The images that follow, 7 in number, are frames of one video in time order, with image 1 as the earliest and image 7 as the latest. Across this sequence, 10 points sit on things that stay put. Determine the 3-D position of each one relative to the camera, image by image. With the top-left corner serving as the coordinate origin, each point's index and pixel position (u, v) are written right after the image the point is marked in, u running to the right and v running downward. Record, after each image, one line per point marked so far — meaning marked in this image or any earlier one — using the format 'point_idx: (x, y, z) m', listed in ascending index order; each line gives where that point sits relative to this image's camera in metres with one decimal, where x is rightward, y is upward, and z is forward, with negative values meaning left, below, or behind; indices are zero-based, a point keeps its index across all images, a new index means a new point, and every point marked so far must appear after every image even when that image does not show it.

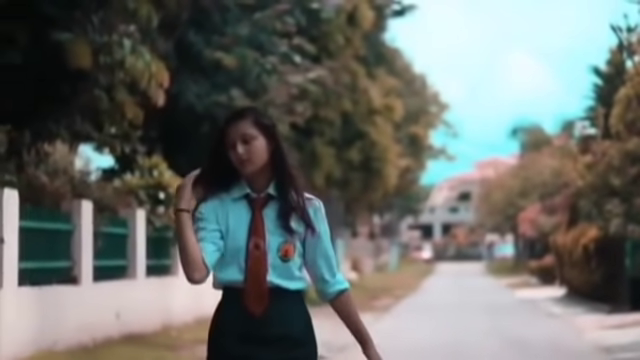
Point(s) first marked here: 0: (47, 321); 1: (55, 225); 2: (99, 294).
0: (-2.9, -1.5, +16.2) m
1: (-3.0, -0.5, +17.1) m
2: (-2.7, -1.4, +18.7) m
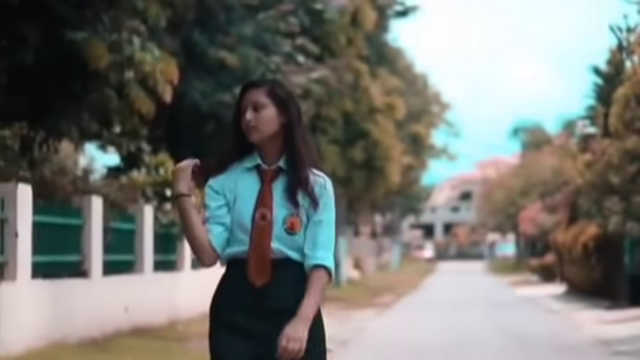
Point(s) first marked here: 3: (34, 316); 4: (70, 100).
0: (-2.9, -1.5, +16.6) m
1: (-3.0, -0.5, +17.5) m
2: (-2.7, -1.4, +19.1) m
3: (-3.0, -1.4, +15.6) m
4: (-3.1, +1.0, +18.2) m
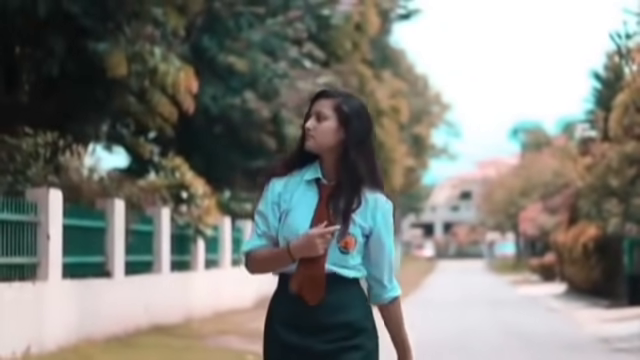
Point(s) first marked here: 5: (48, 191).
0: (-2.7, -1.5, +17.5) m
1: (-2.8, -0.5, +18.3) m
2: (-2.5, -1.4, +20.0) m
3: (-2.8, -1.5, +16.5) m
4: (-2.9, +0.9, +19.0) m
5: (-2.9, -0.1, +15.9) m
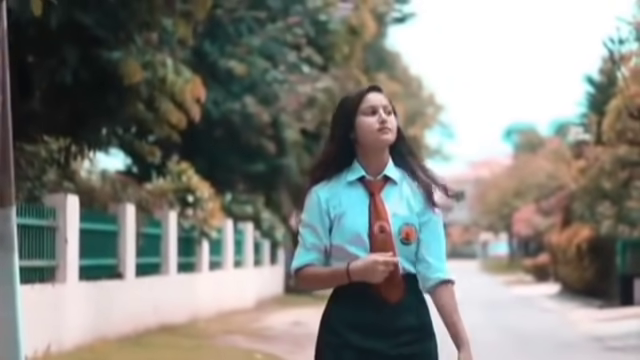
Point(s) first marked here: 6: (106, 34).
0: (-2.6, -1.6, +18.2) m
1: (-2.7, -0.6, +19.0) m
2: (-2.5, -1.5, +20.6) m
3: (-2.7, -1.5, +17.2) m
4: (-2.9, +0.9, +19.7) m
5: (-2.8, -0.2, +16.6) m
6: (-2.5, +1.7, +18.1) m
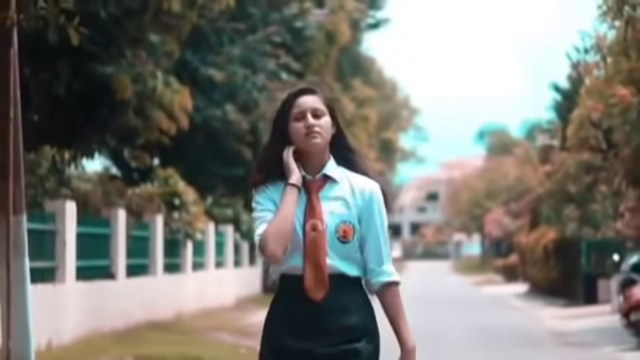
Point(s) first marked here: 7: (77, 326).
0: (-2.9, -1.7, +19.5) m
1: (-3.0, -0.7, +20.3) m
2: (-2.8, -1.6, +22.0) m
3: (-3.0, -1.6, +18.5) m
4: (-3.1, +0.8, +21.0) m
5: (-3.1, -0.3, +17.9) m
6: (-2.8, +1.6, +19.4) m
7: (-3.0, -1.8, +18.3) m
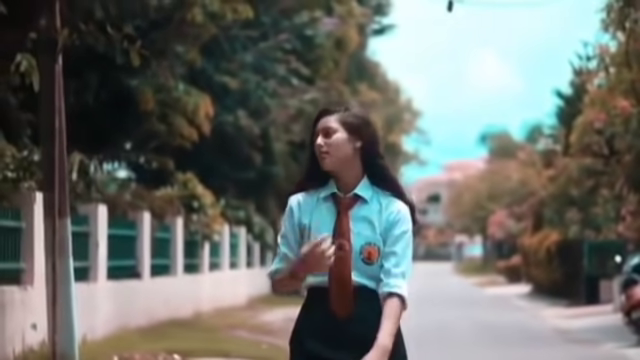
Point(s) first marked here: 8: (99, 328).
0: (-2.7, -1.7, +20.5) m
1: (-2.8, -0.7, +21.4) m
2: (-2.5, -1.6, +23.0) m
3: (-2.7, -1.7, +19.5) m
4: (-2.9, +0.7, +22.1) m
5: (-2.8, -0.3, +19.0) m
6: (-2.5, +1.6, +20.5) m
7: (-2.7, -1.8, +19.4) m
8: (-2.8, -1.9, +18.8) m
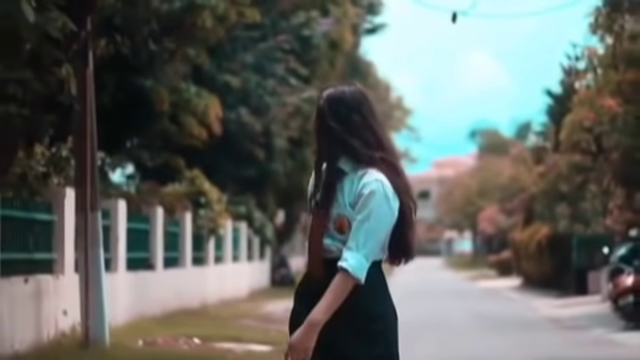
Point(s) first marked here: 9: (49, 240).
0: (-2.6, -1.7, +21.7) m
1: (-2.7, -0.7, +22.6) m
2: (-2.5, -1.6, +24.2) m
3: (-2.6, -1.6, +20.7) m
4: (-2.8, +0.8, +23.3) m
5: (-2.7, -0.3, +20.2) m
6: (-2.5, +1.6, +21.7) m
7: (-2.7, -1.8, +20.6) m
8: (-2.7, -1.8, +20.0) m
9: (-3.0, -0.7, +16.8) m
